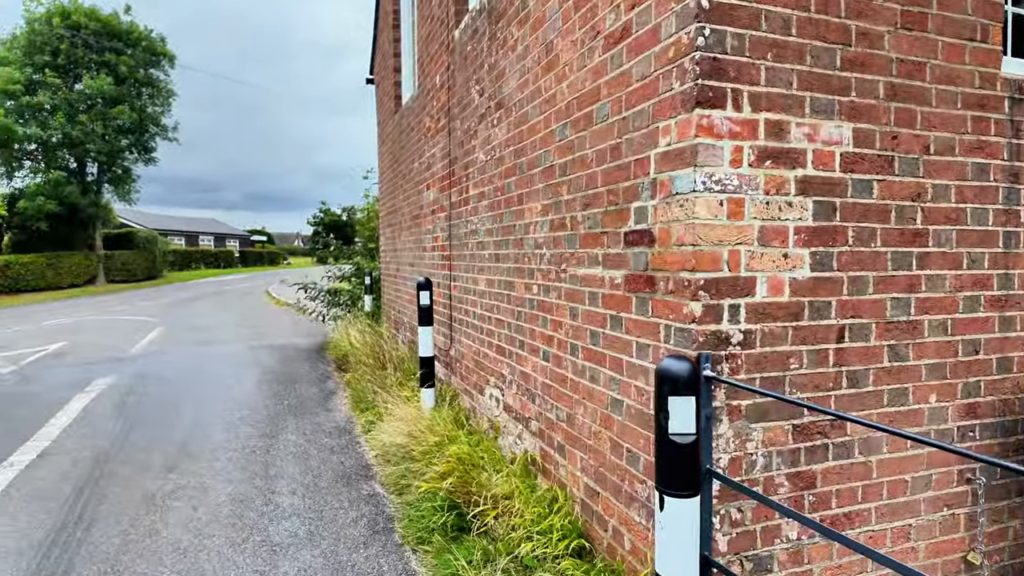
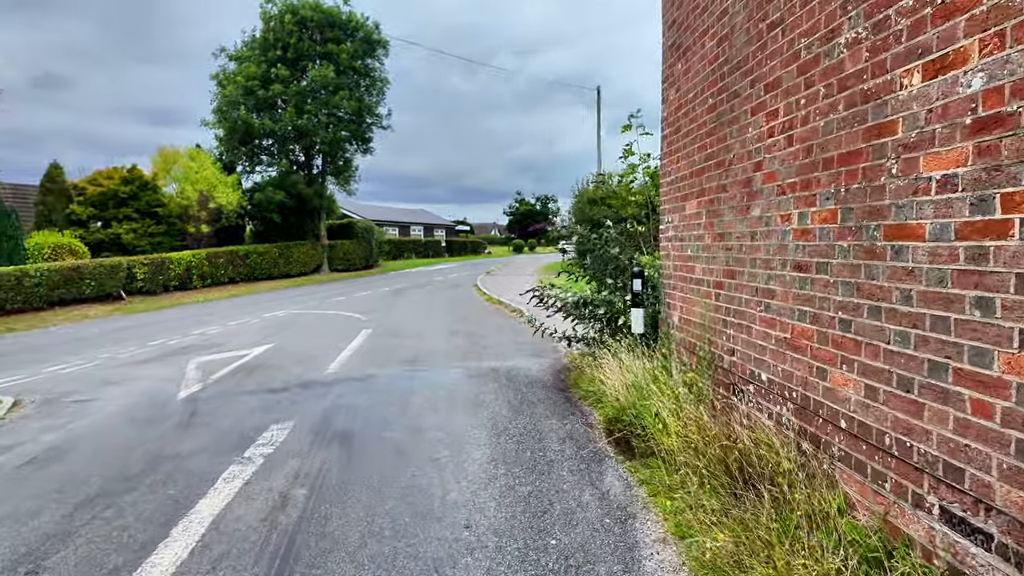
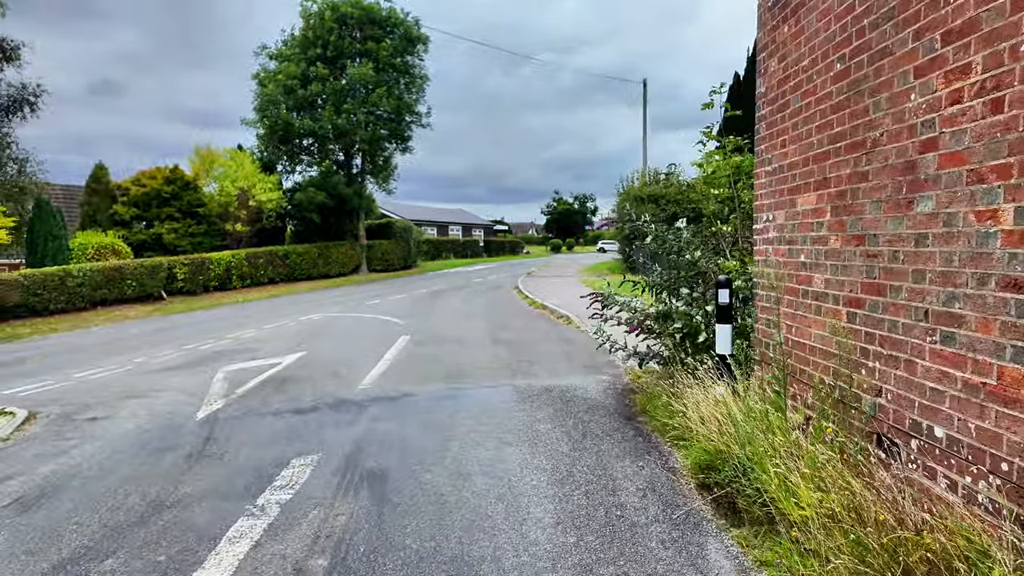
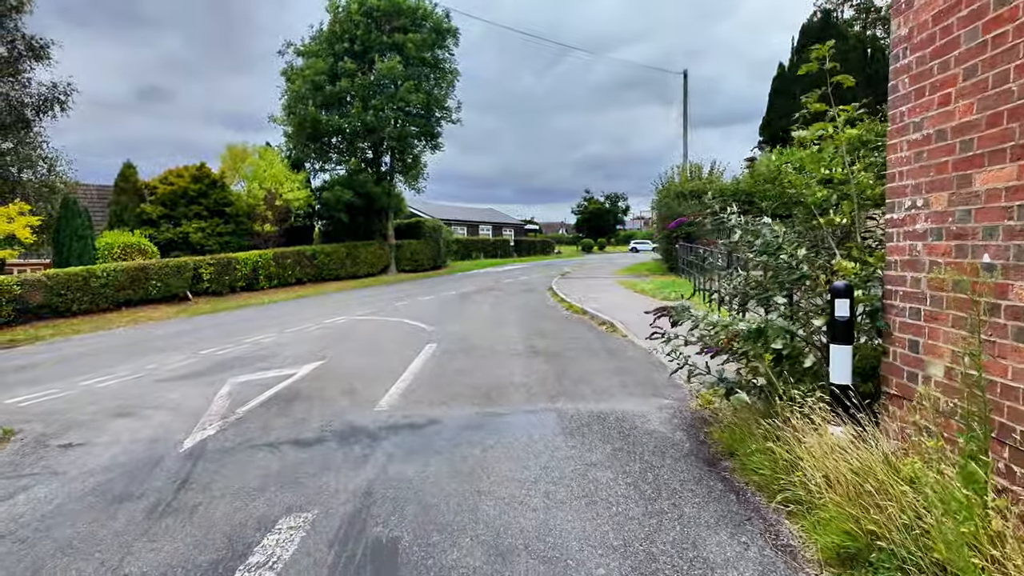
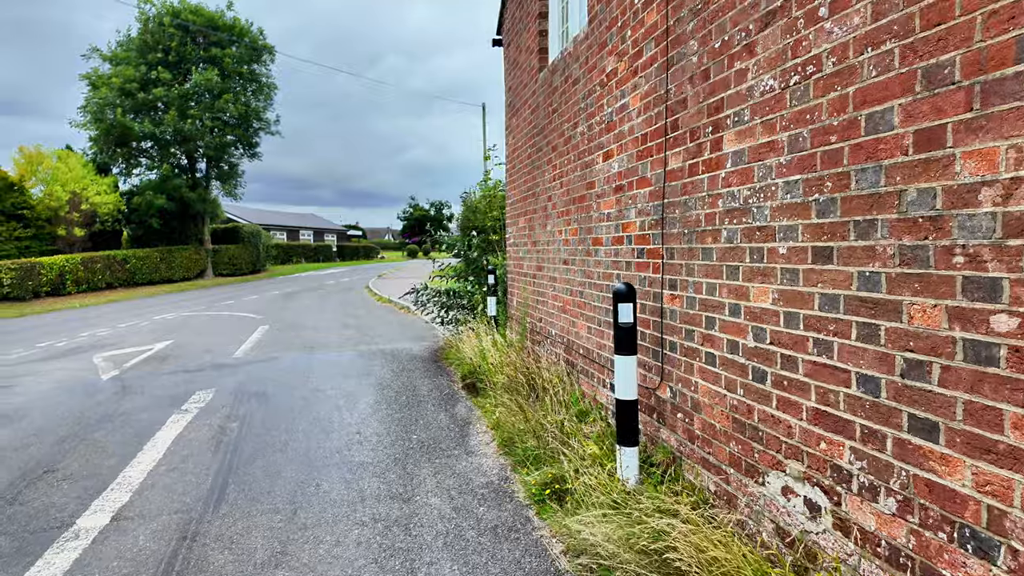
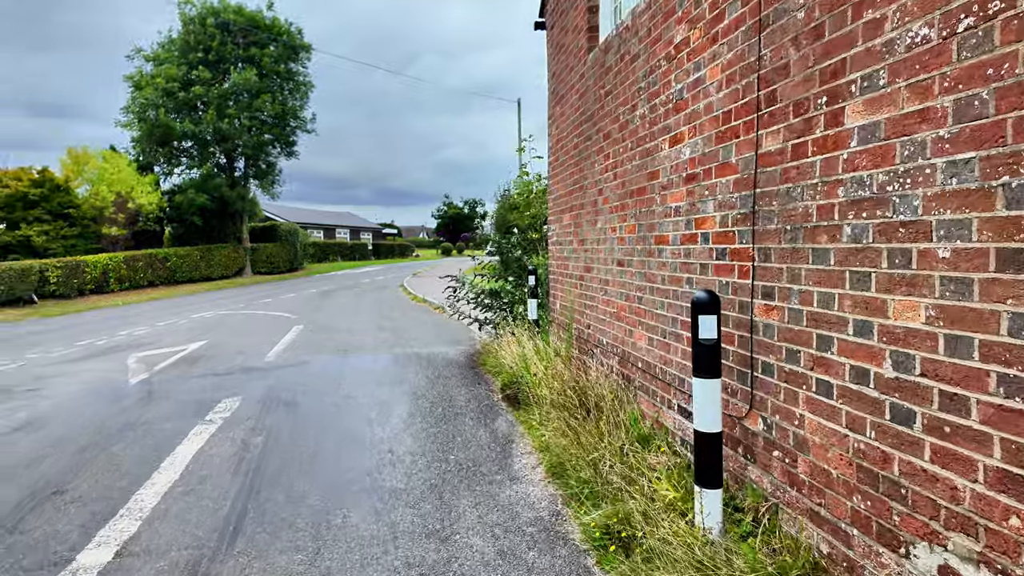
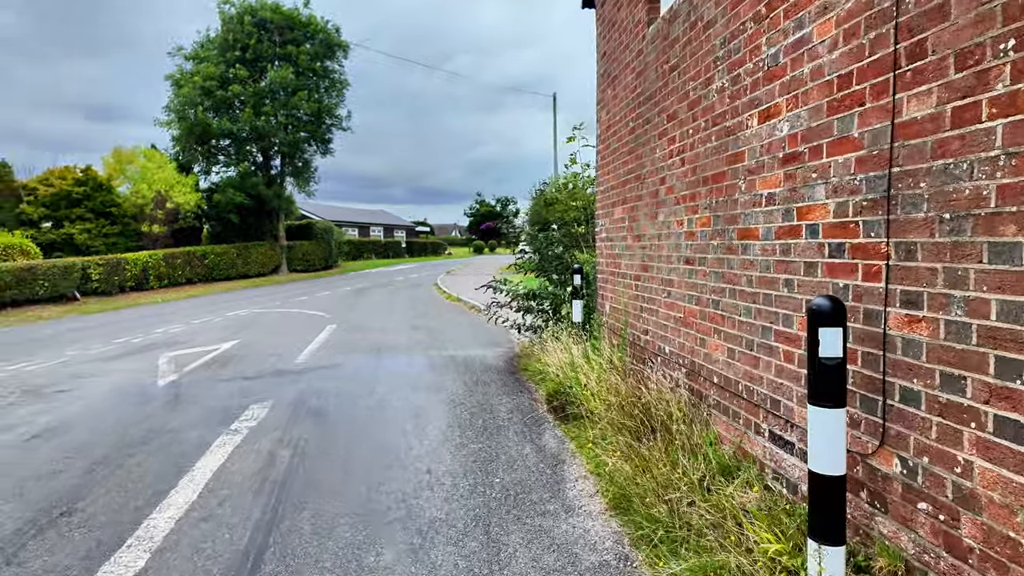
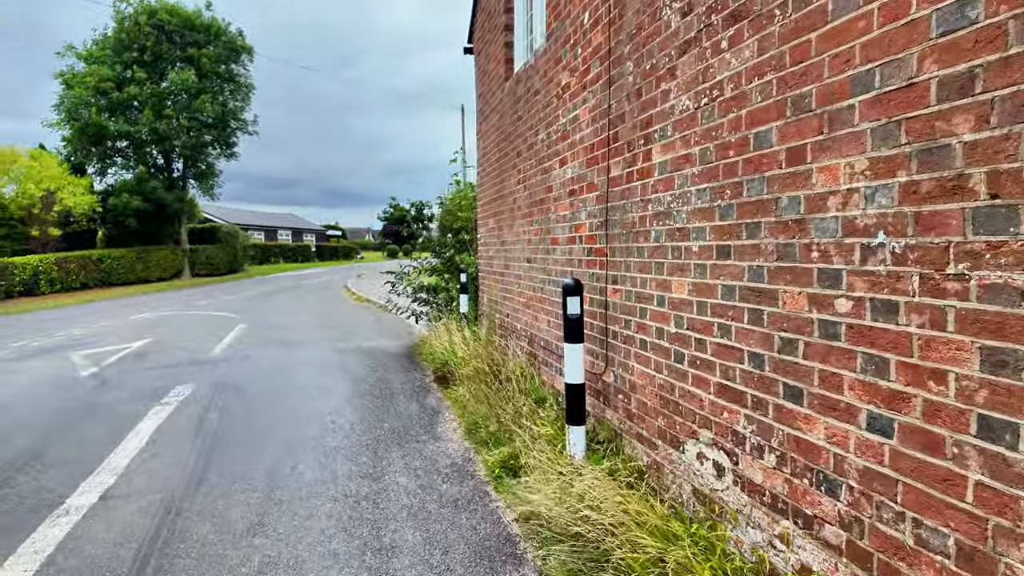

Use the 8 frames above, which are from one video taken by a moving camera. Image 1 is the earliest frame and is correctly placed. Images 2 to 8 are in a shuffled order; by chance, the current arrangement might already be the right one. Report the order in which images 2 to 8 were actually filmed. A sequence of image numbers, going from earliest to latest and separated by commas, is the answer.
8, 5, 6, 7, 2, 3, 4
